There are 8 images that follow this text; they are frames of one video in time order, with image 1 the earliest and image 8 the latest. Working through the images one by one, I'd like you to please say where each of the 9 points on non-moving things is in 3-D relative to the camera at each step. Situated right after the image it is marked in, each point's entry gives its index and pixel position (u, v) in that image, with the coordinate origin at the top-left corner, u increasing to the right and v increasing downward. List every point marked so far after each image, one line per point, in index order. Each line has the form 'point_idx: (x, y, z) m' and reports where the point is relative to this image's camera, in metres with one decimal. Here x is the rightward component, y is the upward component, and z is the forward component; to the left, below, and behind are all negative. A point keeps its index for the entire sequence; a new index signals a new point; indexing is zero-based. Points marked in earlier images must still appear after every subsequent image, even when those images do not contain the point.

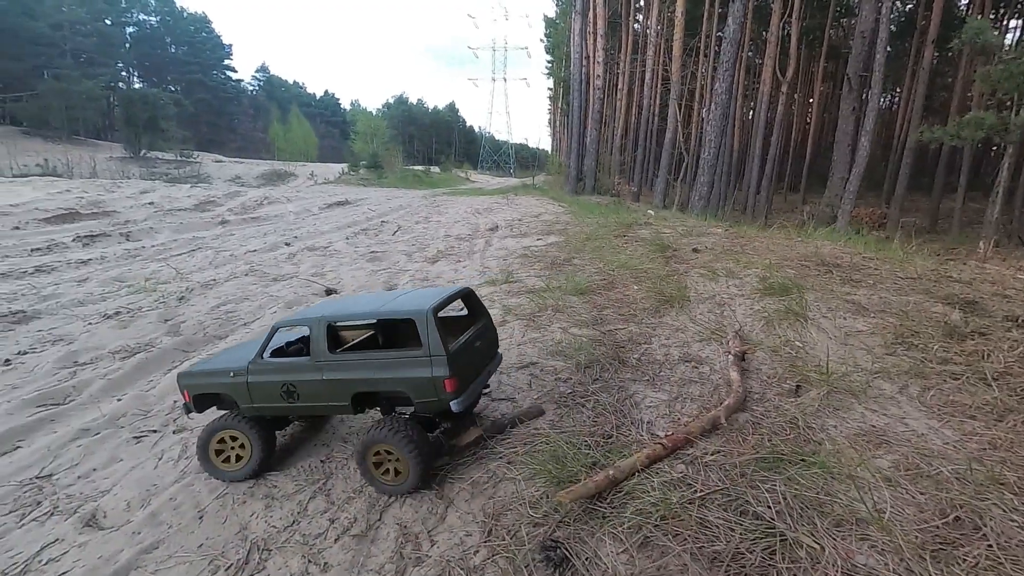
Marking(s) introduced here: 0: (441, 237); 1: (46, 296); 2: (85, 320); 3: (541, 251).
0: (-2.2, +1.5, +13.8) m
1: (-9.0, -0.2, +8.7) m
2: (-5.9, -0.4, +6.4) m
3: (+0.6, +0.8, +9.4) m
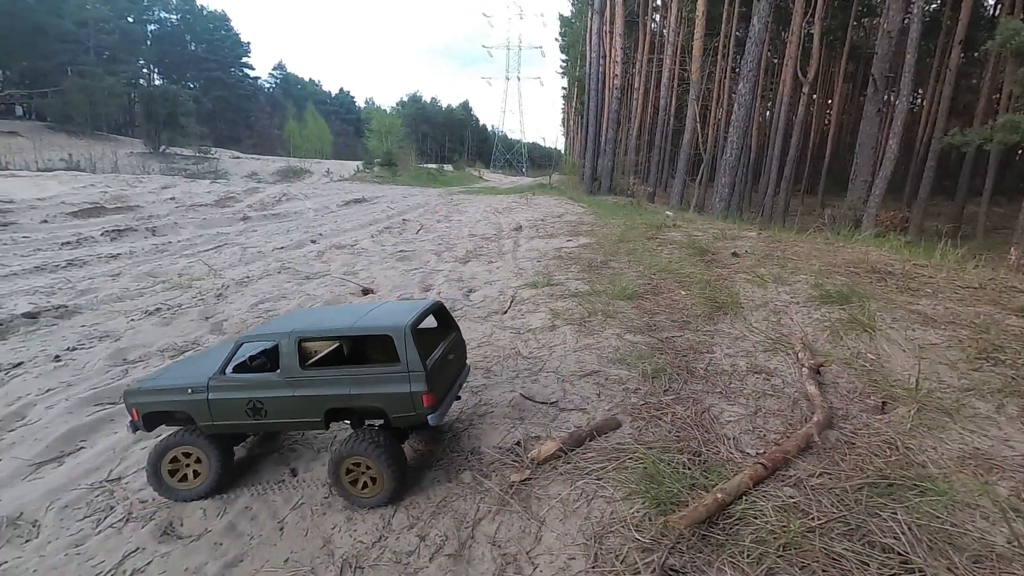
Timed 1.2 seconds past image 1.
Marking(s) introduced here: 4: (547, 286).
0: (-1.4, +1.5, +13.7) m
1: (-8.3, -0.1, +8.8) m
2: (-5.3, -0.4, +6.4) m
3: (+1.2, +0.7, +9.2) m
4: (+0.5, 0.0, +6.5) m
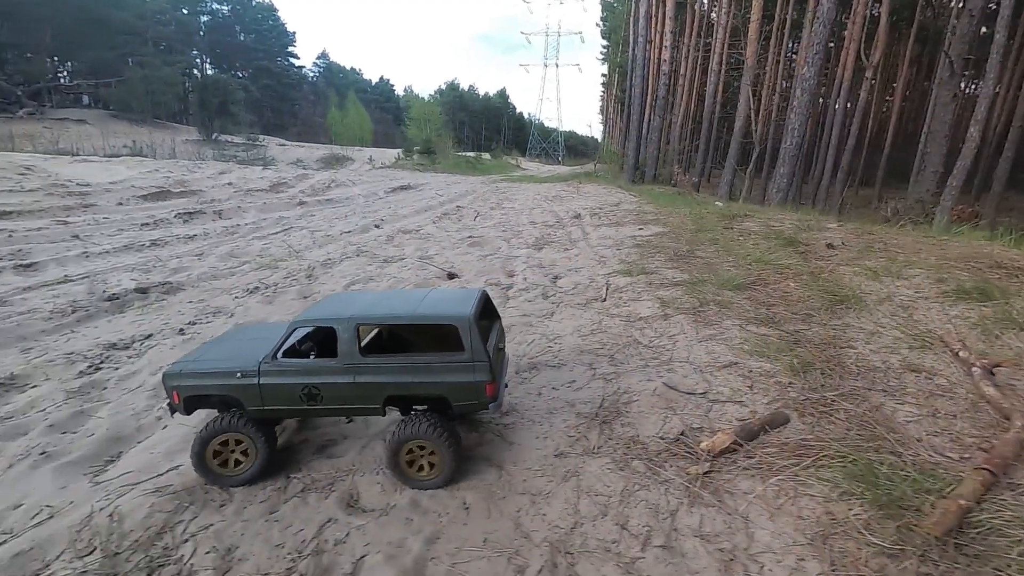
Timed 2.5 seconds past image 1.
0: (+0.4, +1.9, +13.6) m
1: (-6.9, +0.4, +9.3) m
2: (-4.0, -0.1, +6.6) m
3: (+2.7, +0.9, +9.0) m
4: (+1.8, +0.2, +6.4) m
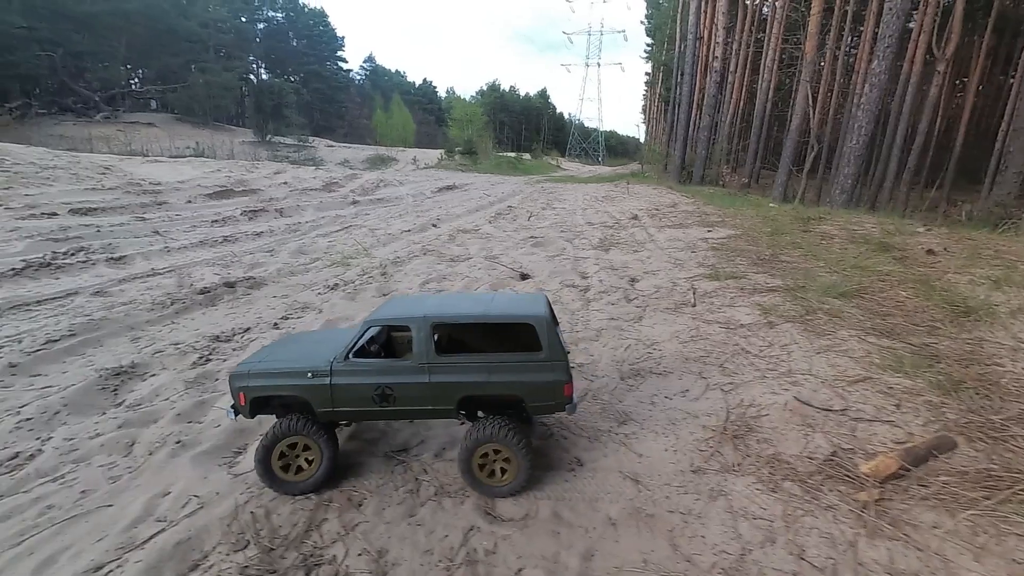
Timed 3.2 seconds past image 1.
0: (+2.1, +1.9, +13.4) m
1: (-5.5, +0.5, +9.6) m
2: (-2.9, 0.0, +6.8) m
3: (+4.0, +0.8, +8.6) m
4: (+2.9, +0.1, +6.1) m
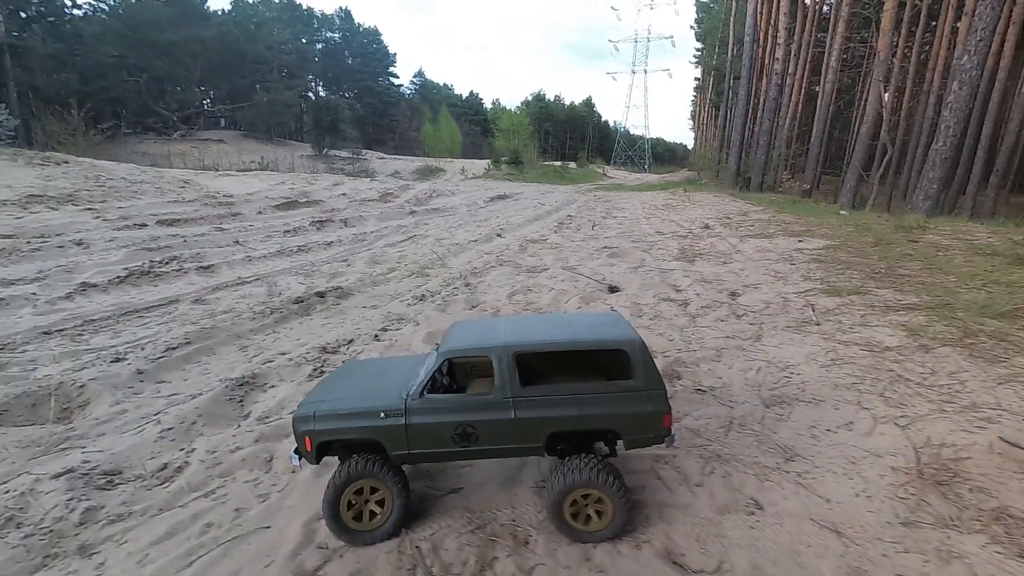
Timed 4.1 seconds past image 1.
0: (+4.0, +1.5, +12.9) m
1: (-3.9, +0.3, +9.9) m
2: (-1.6, -0.2, +6.8) m
3: (+5.5, +0.6, +8.0) m
4: (+4.1, -0.1, +5.5) m
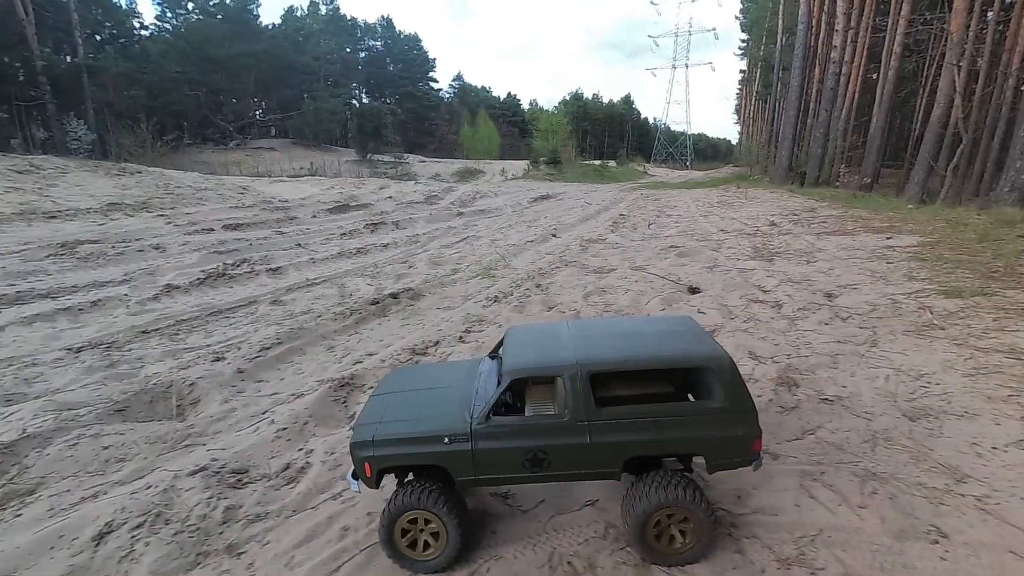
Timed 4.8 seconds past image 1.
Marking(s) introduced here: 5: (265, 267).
0: (+5.6, +1.5, +12.4) m
1: (-2.6, +0.3, +10.0) m
2: (-0.5, -0.2, +6.7) m
3: (+6.6, +0.6, +7.3) m
4: (+5.1, -0.1, +5.0) m
5: (-6.2, +0.5, +11.5) m
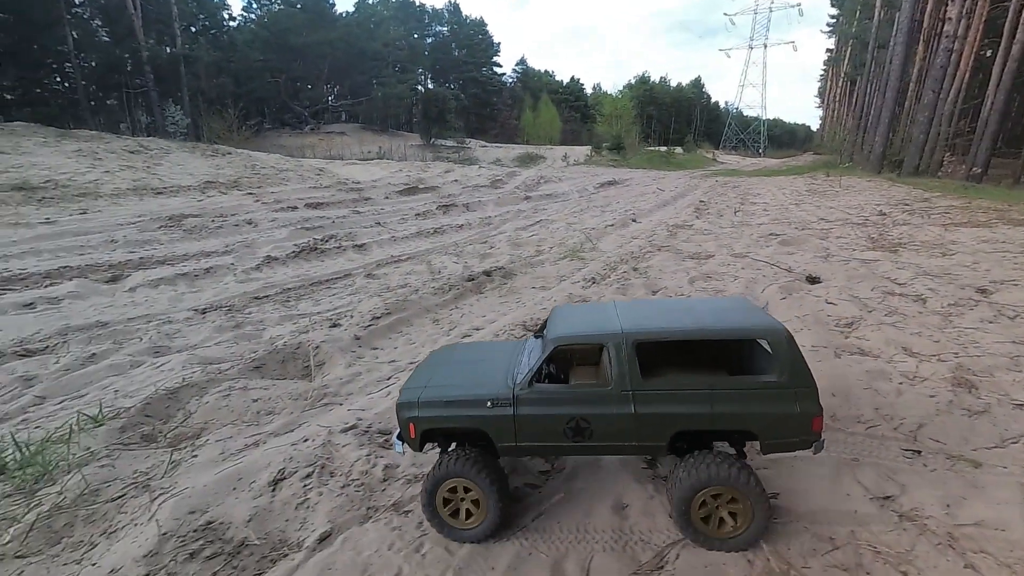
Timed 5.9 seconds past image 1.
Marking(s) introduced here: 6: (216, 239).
0: (+7.7, +1.7, +11.4) m
1: (-0.8, +0.7, +10.1) m
2: (+0.9, +0.1, +6.6) m
3: (+8.1, +0.6, +6.3) m
4: (+6.2, -0.1, +4.2) m
5: (-4.2, +1.2, +12.0) m
6: (-7.2, +1.2, +11.3) m
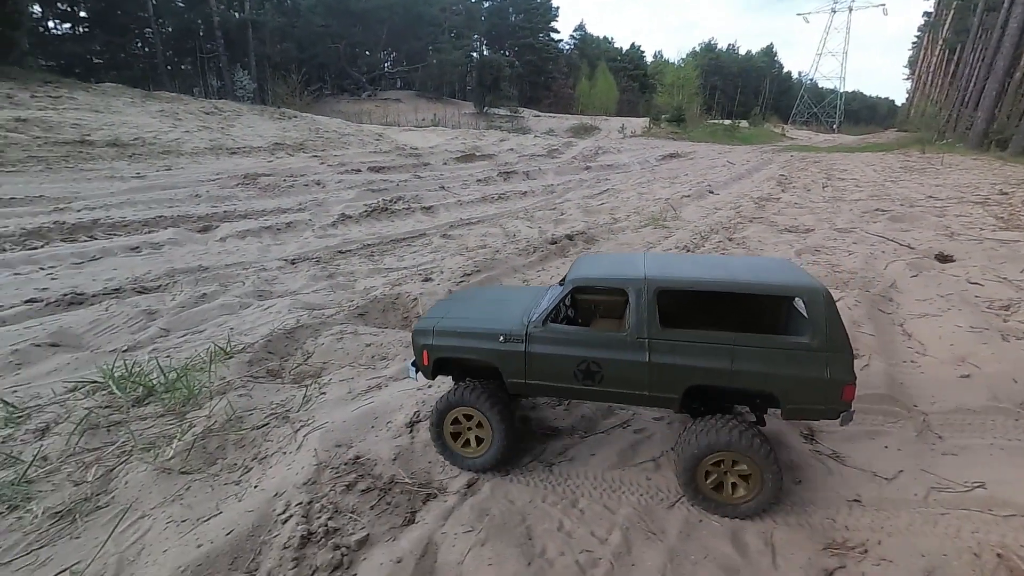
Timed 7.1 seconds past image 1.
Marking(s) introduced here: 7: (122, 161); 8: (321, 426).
0: (+9.4, +2.0, +10.3) m
1: (+0.8, +1.5, +9.8) m
2: (+2.1, +0.5, +6.2) m
3: (+9.2, +0.6, +5.3) m
4: (+7.1, -0.1, +3.4) m
5: (-2.4, +2.2, +12.0) m
6: (-5.5, +2.4, +11.6) m
7: (-10.1, +3.3, +11.9) m
8: (-1.1, -0.8, +2.6) m
